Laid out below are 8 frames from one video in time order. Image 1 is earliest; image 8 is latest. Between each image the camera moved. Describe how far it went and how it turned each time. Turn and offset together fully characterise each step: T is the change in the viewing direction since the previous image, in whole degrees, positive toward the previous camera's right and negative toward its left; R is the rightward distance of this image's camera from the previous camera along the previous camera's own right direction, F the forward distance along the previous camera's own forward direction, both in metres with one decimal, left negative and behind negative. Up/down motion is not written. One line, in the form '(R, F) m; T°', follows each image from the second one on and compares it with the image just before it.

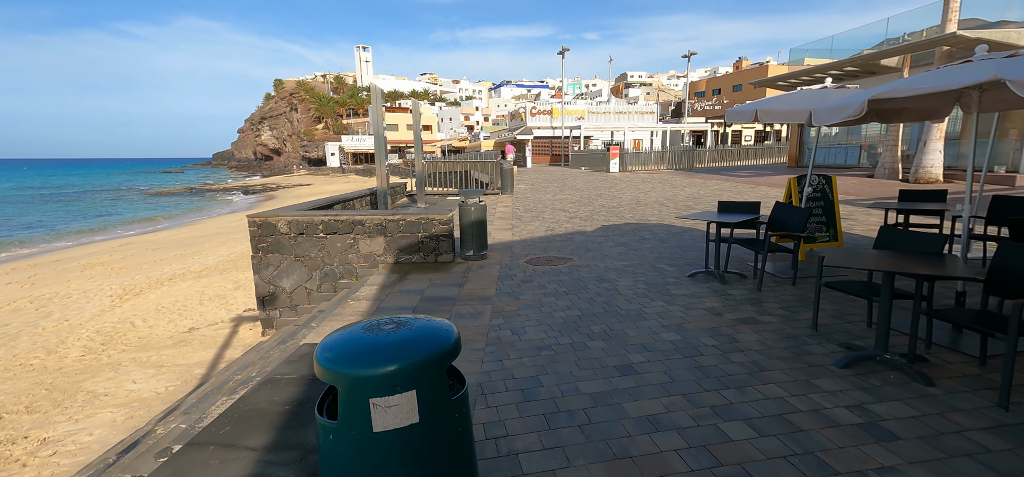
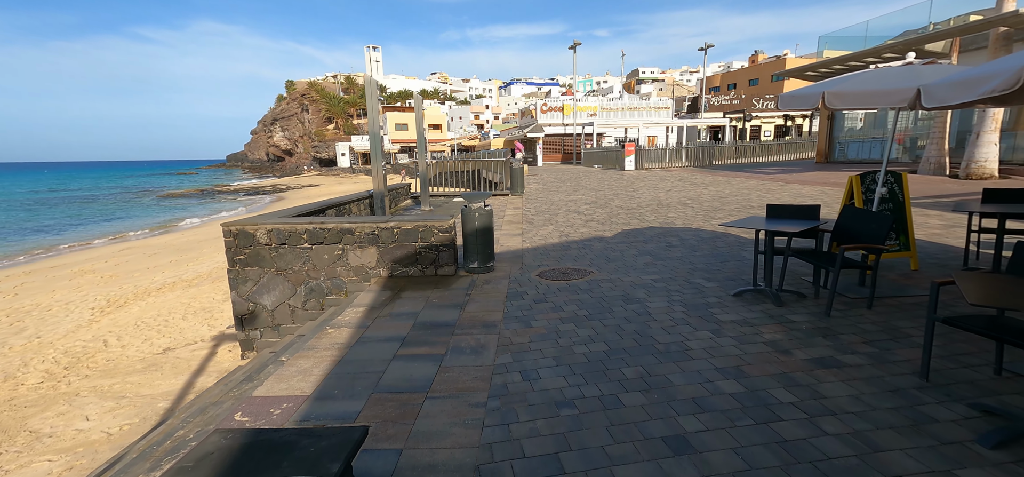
(0.0, +0.9) m; -1°
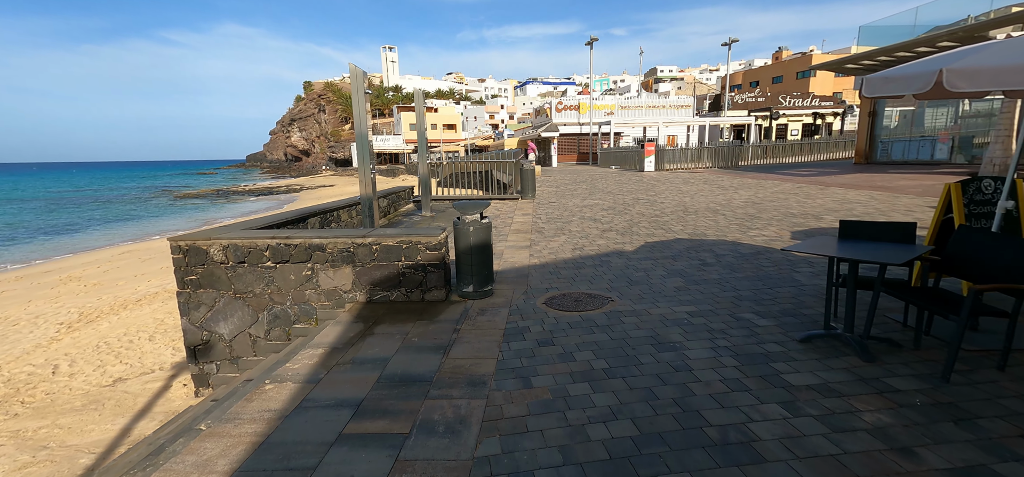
(+0.1, +1.1) m; -2°
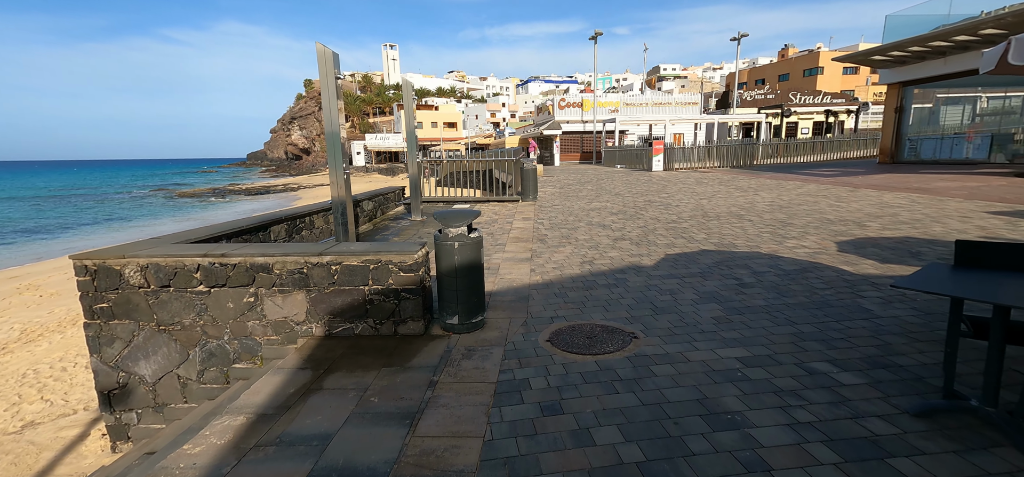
(0.0, +1.1) m; 0°
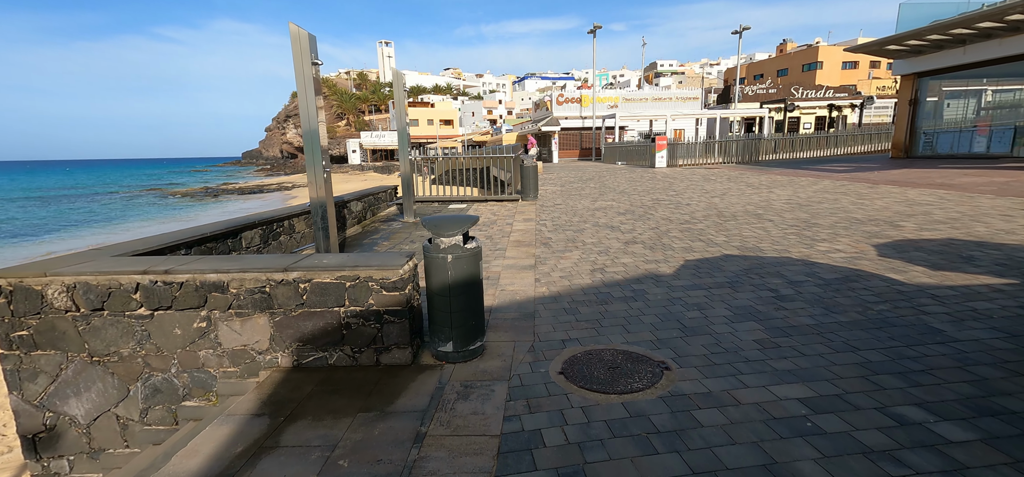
(-0.1, +0.7) m; 0°
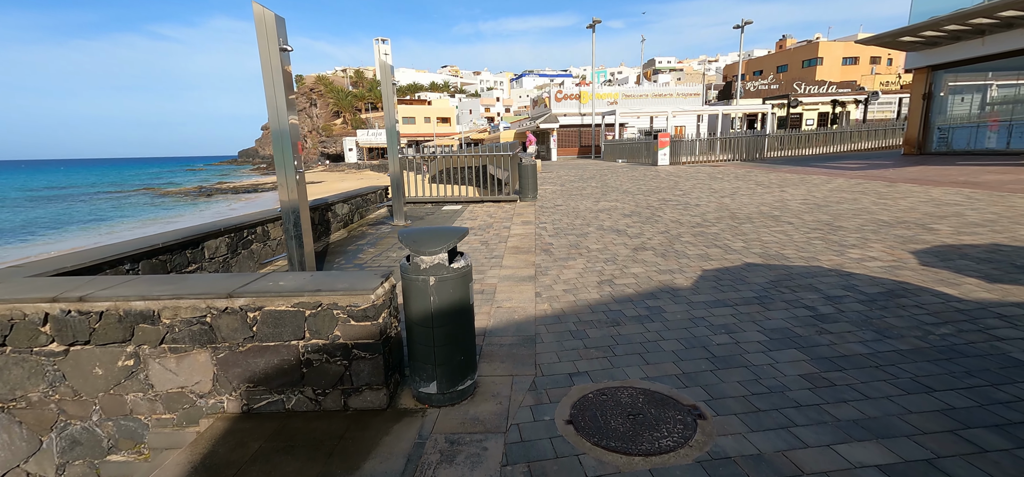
(0.0, +0.6) m; 0°
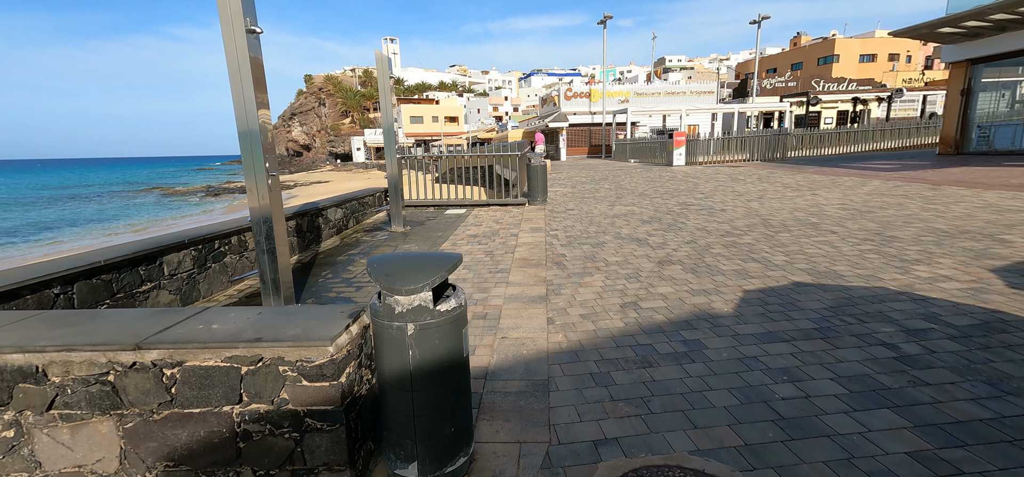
(0.0, +0.8) m; -1°
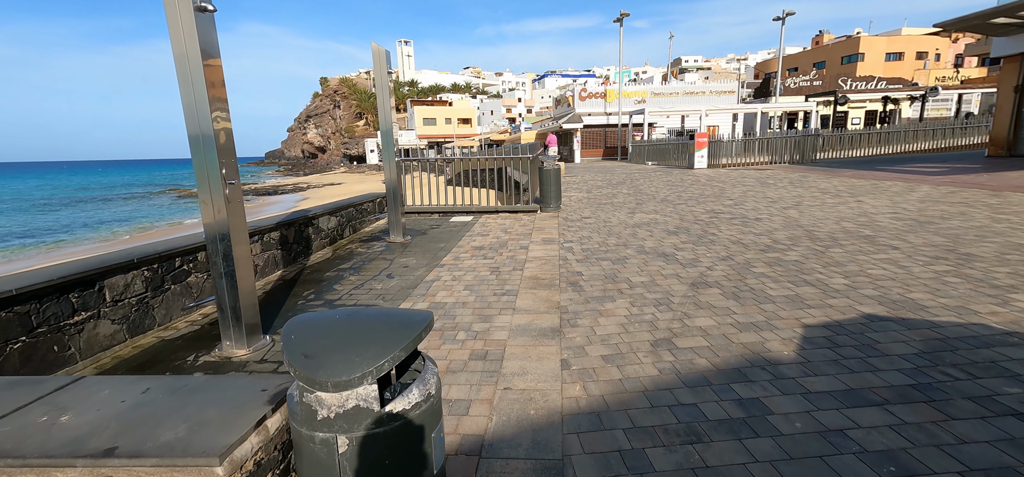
(+0.1, +0.8) m; -2°
